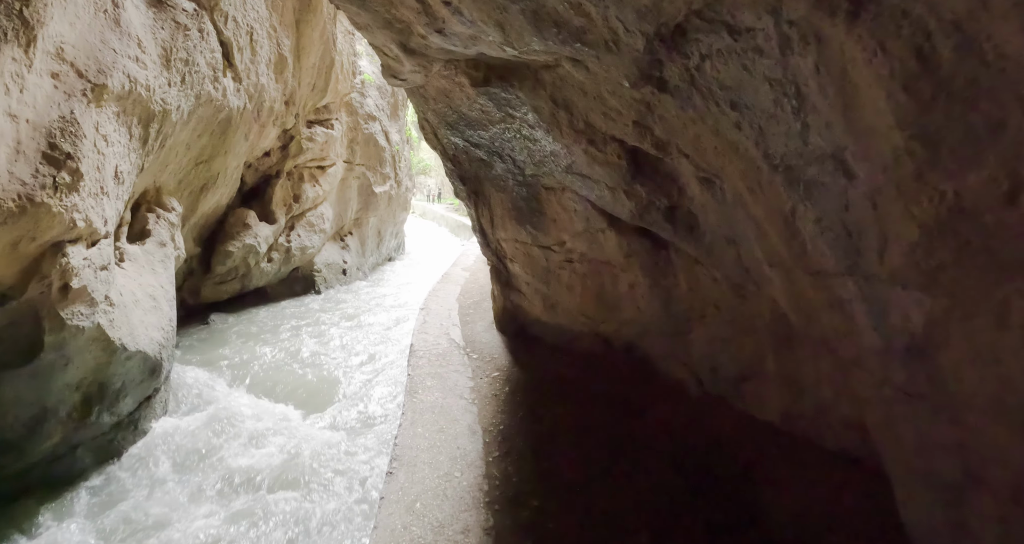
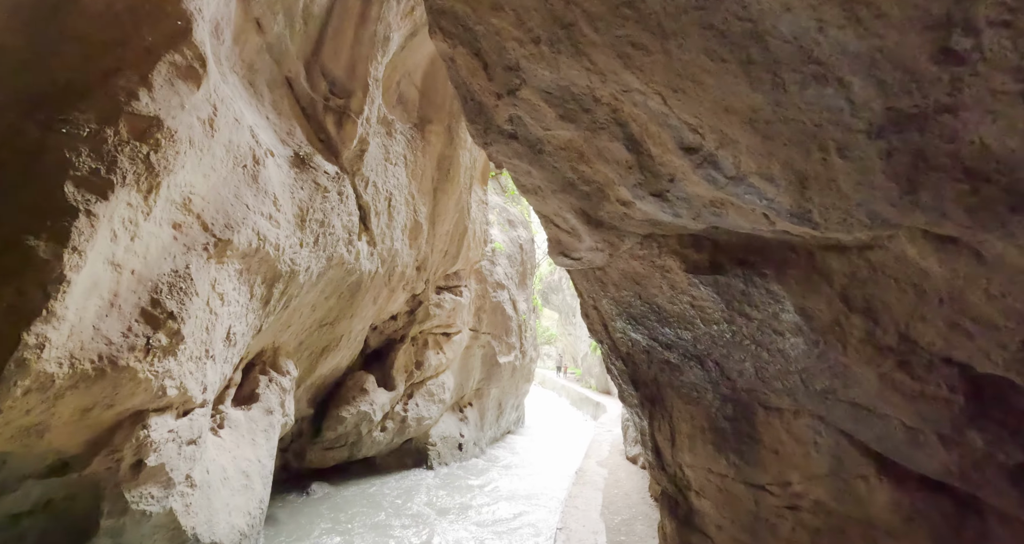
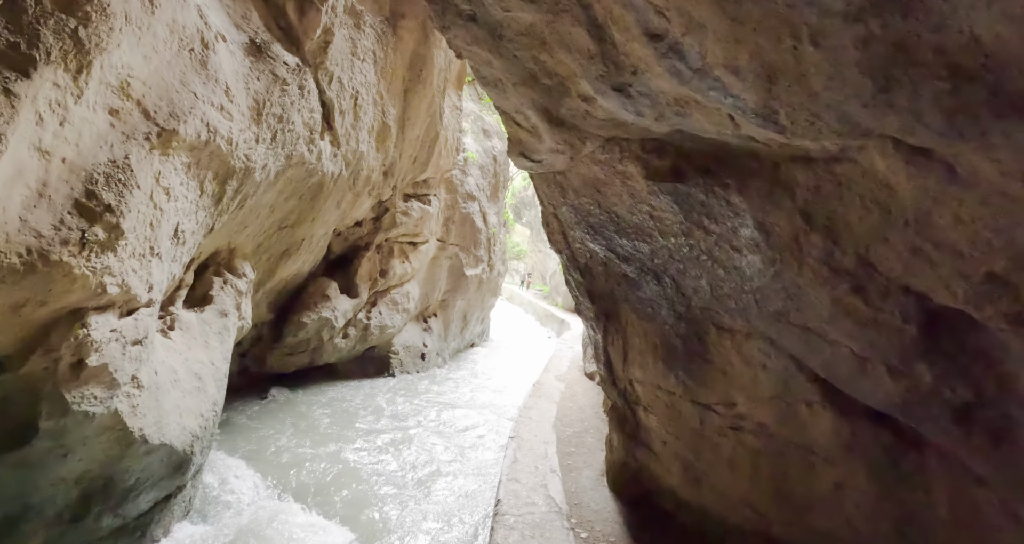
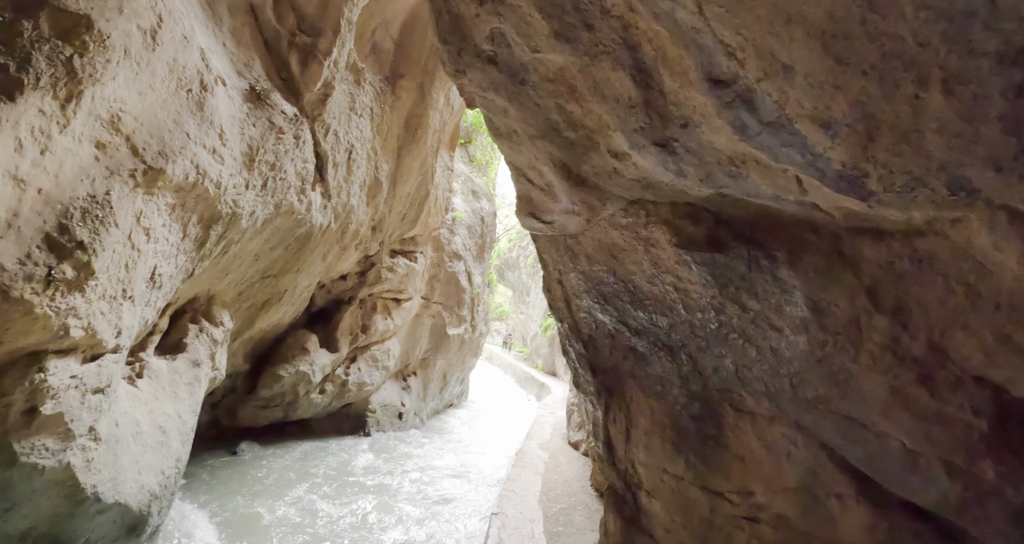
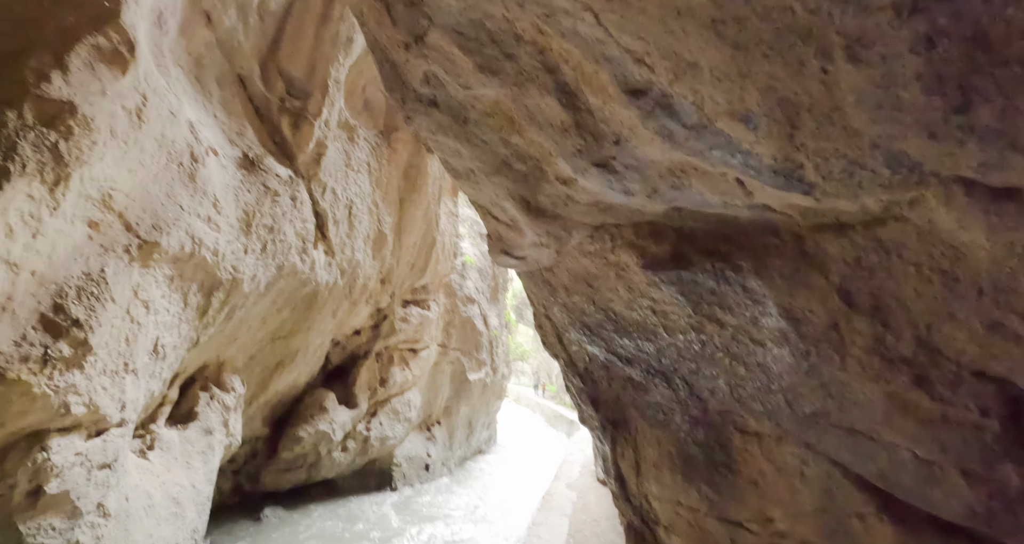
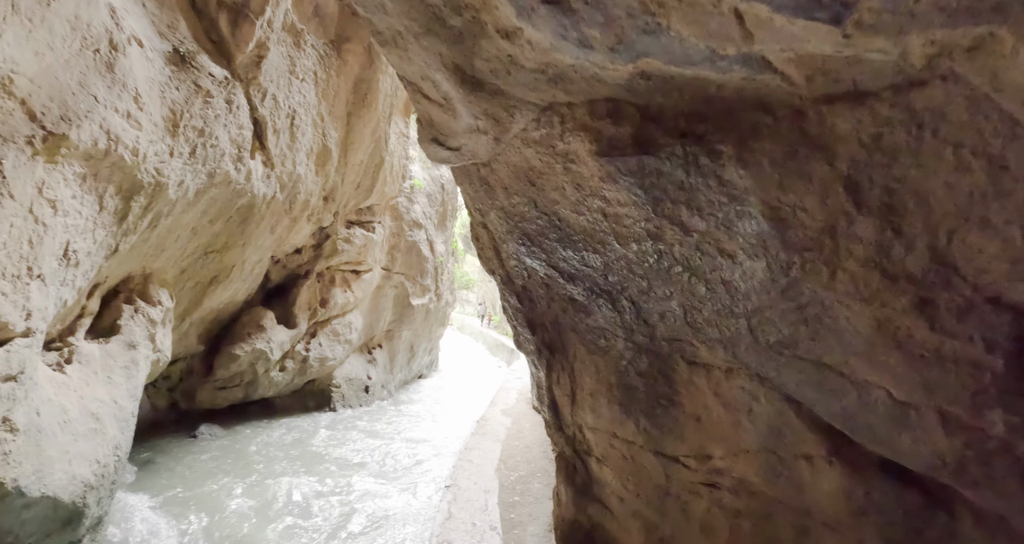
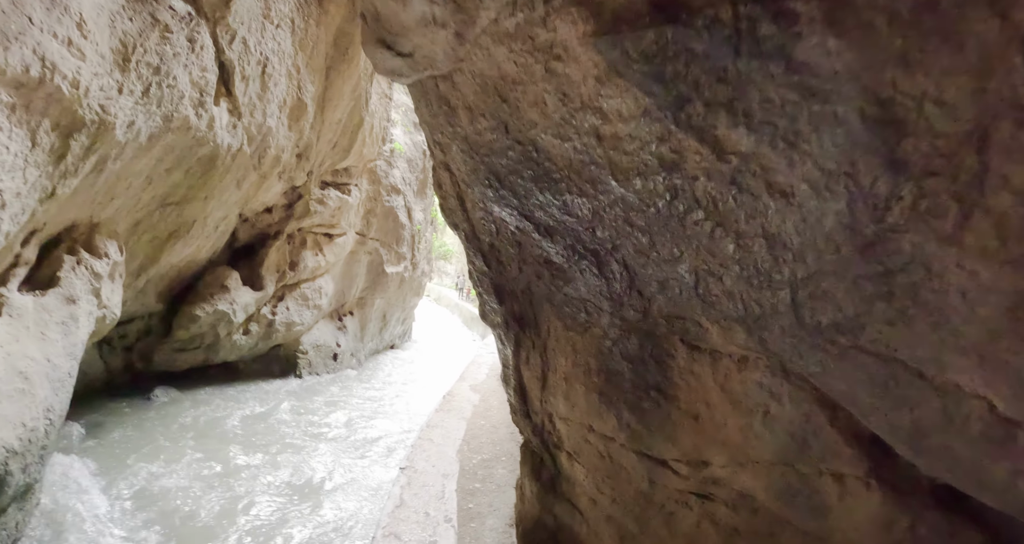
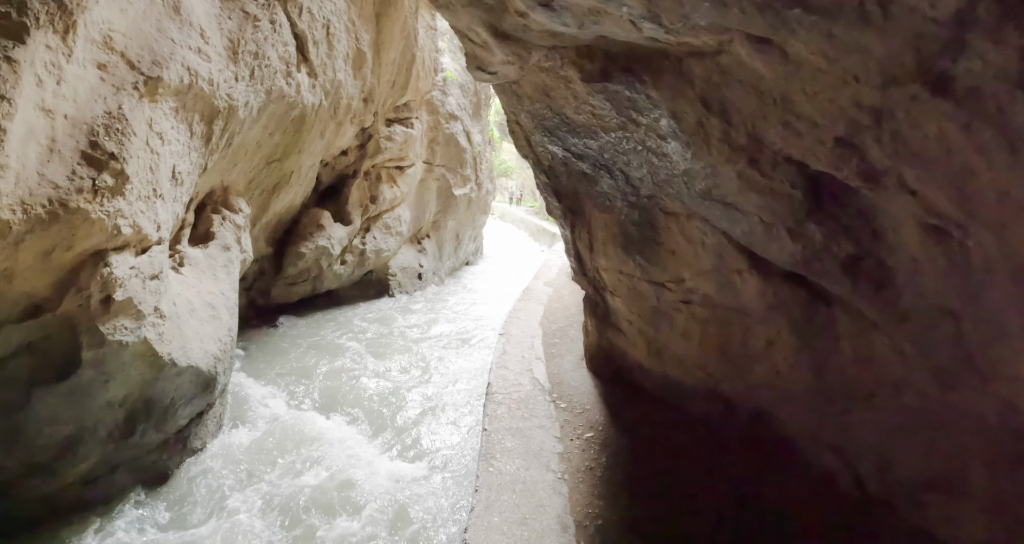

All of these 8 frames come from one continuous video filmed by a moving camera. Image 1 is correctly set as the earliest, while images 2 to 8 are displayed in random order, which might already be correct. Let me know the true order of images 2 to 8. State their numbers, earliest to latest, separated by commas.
8, 3, 4, 2, 5, 6, 7
